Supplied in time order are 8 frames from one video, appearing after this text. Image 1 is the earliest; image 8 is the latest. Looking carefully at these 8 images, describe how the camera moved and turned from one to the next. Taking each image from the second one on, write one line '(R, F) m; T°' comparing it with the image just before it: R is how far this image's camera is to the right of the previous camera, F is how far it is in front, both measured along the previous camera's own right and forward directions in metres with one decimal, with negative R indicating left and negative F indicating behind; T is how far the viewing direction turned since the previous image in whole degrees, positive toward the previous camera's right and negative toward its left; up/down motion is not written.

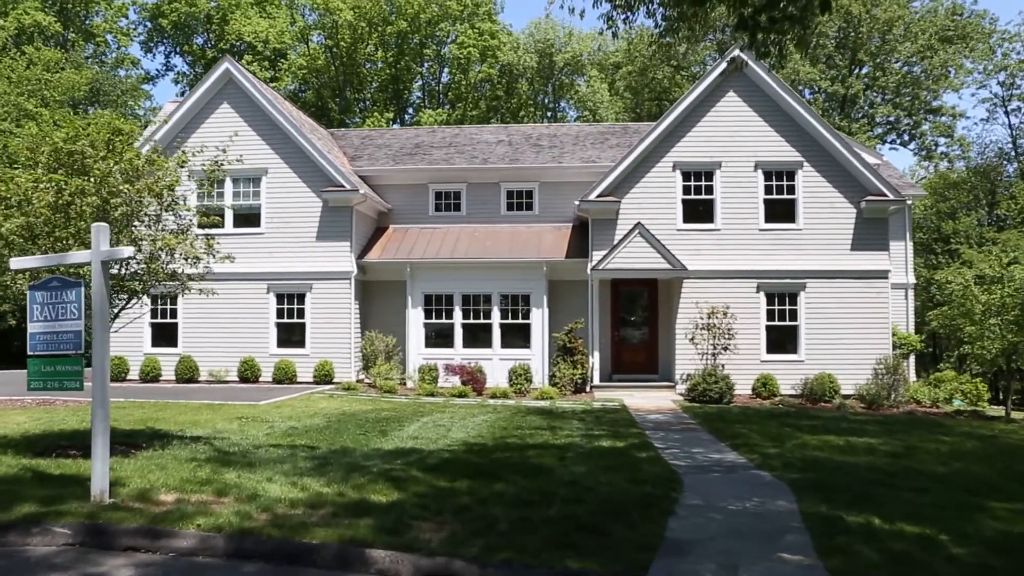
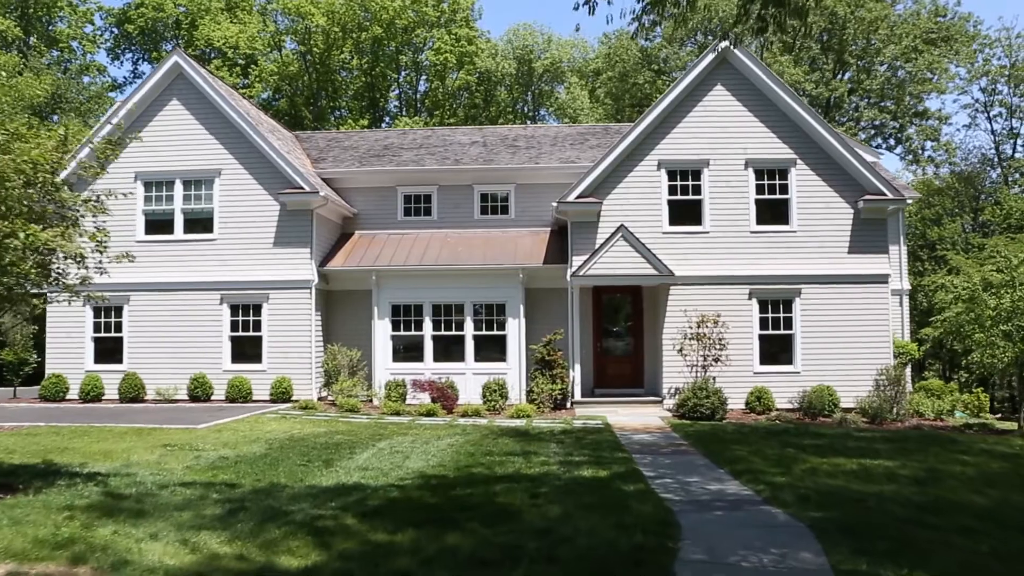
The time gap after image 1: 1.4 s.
(+0.2, +1.5) m; +1°
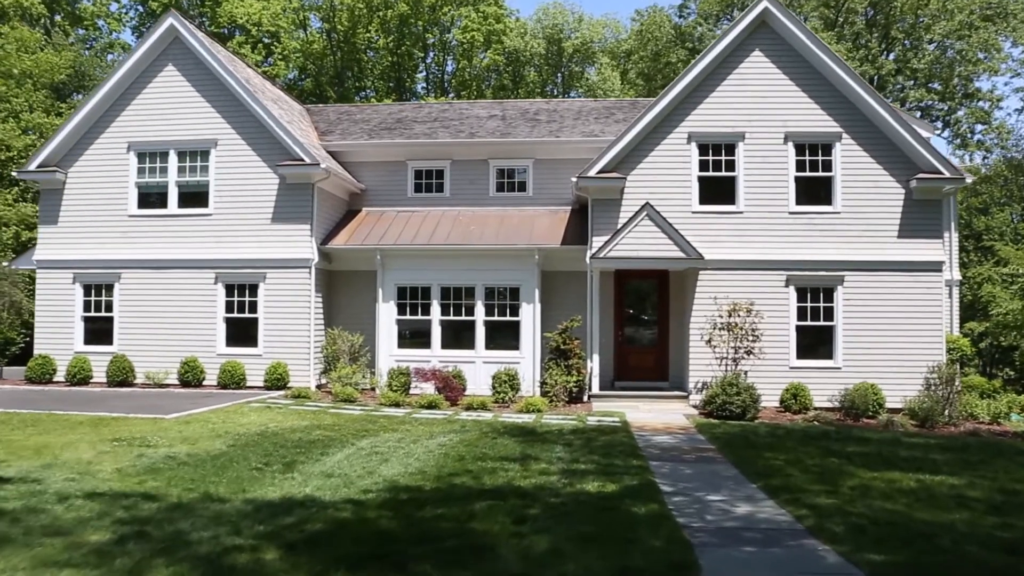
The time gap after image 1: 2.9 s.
(+0.3, +1.5) m; -2°
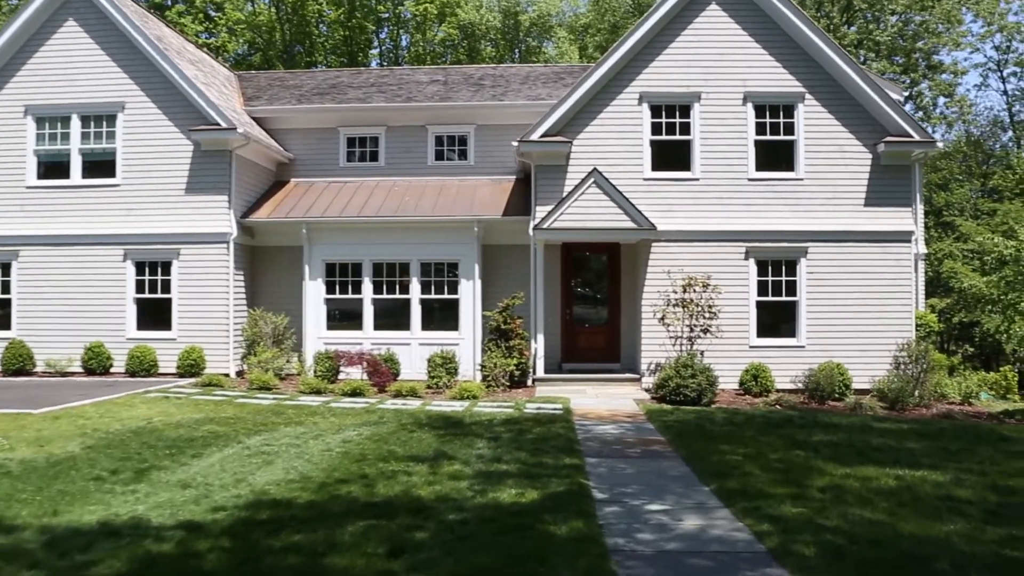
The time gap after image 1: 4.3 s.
(+0.5, +1.5) m; +2°
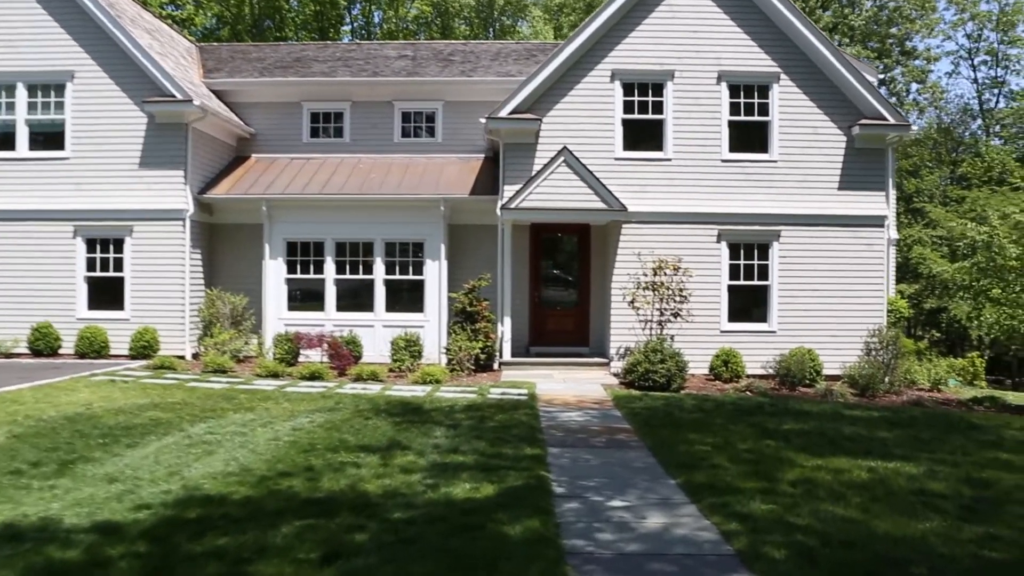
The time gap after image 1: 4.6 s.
(+0.1, +0.4) m; +2°
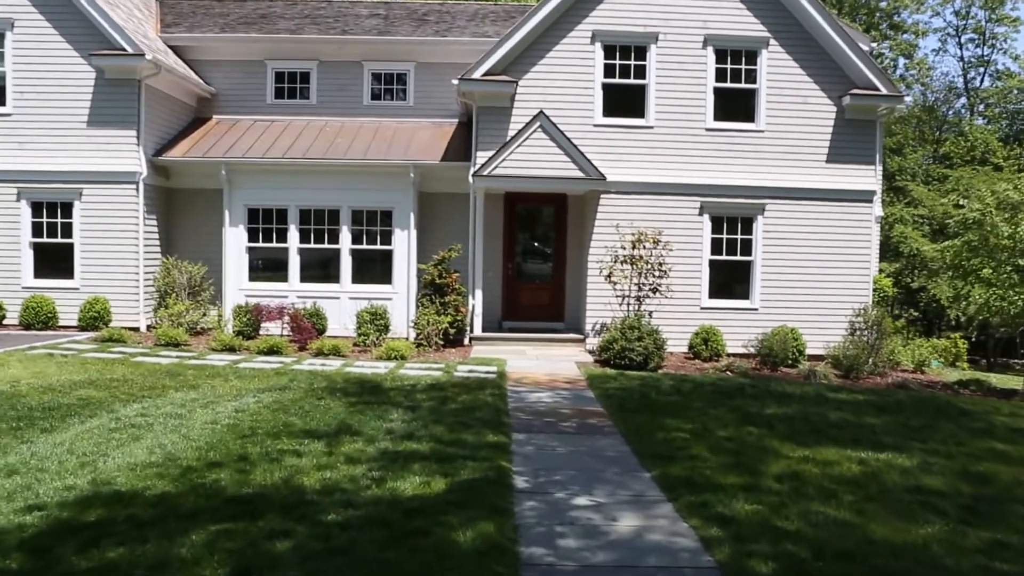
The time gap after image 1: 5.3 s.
(+0.1, +0.7) m; +1°
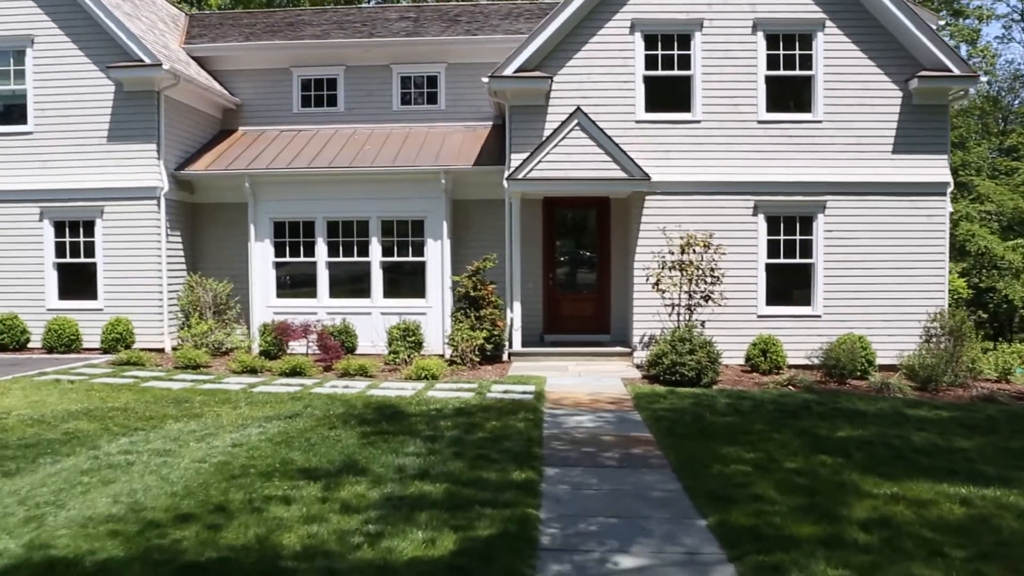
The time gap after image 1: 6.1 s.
(+0.2, +1.0) m; -3°
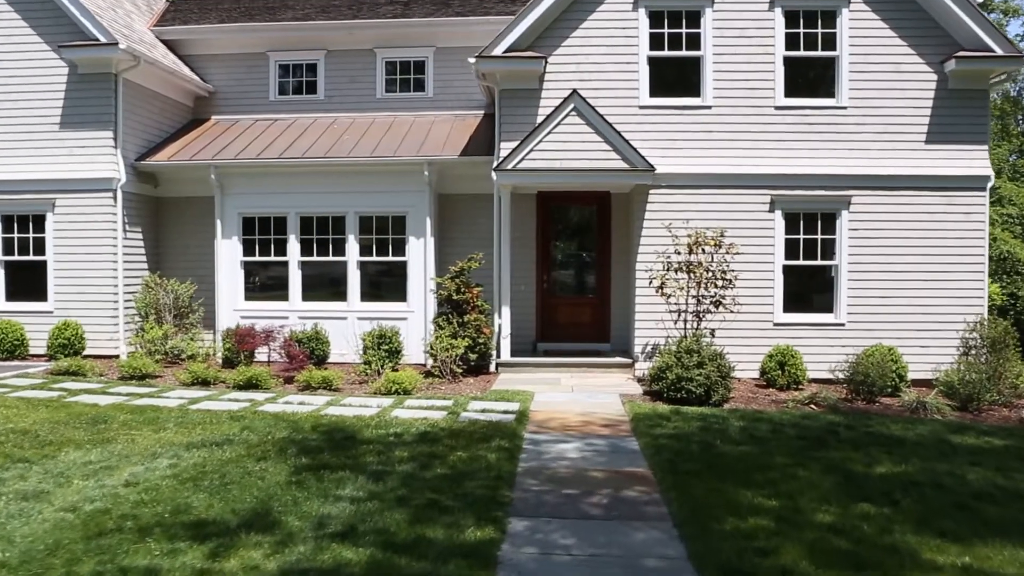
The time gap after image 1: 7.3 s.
(+0.3, +1.4) m; -1°
